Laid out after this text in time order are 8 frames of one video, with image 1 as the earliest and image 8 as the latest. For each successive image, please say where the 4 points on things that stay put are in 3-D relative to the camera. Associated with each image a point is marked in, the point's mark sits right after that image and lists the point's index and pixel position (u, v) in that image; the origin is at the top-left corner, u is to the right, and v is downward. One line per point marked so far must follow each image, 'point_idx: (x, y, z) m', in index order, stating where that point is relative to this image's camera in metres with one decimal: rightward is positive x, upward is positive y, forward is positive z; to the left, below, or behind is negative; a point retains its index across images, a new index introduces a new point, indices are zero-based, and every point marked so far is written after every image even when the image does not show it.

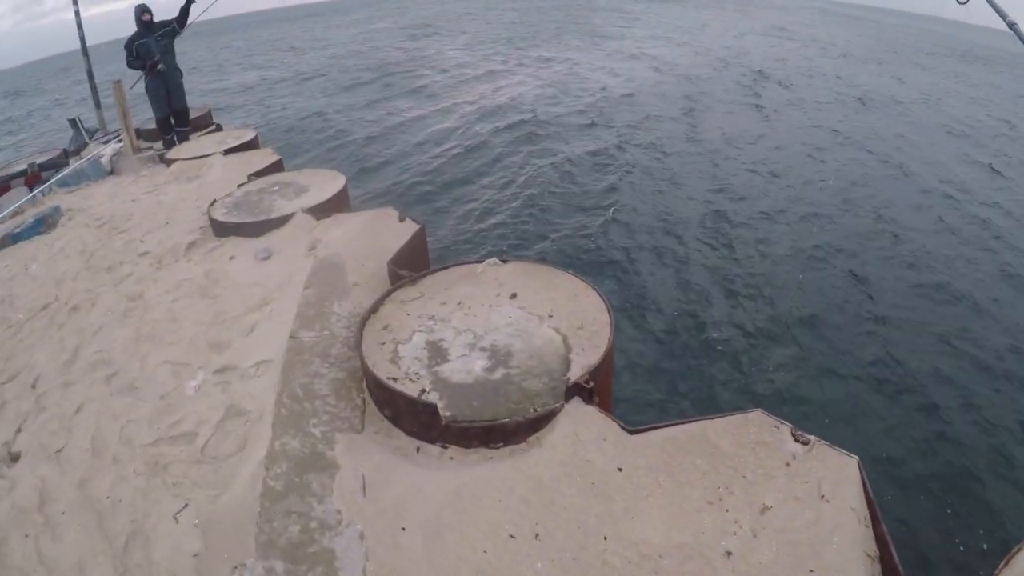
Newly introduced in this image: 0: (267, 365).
0: (-3.1, -0.9, +7.0) m
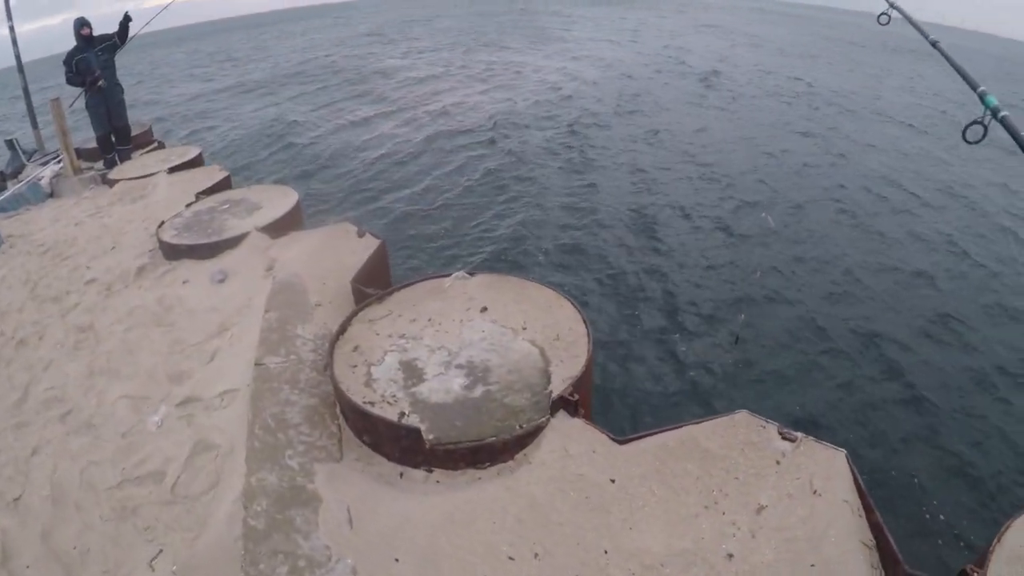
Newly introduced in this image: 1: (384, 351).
0: (-3.3, -1.3, +6.7) m
1: (-1.5, -0.7, +6.4) m
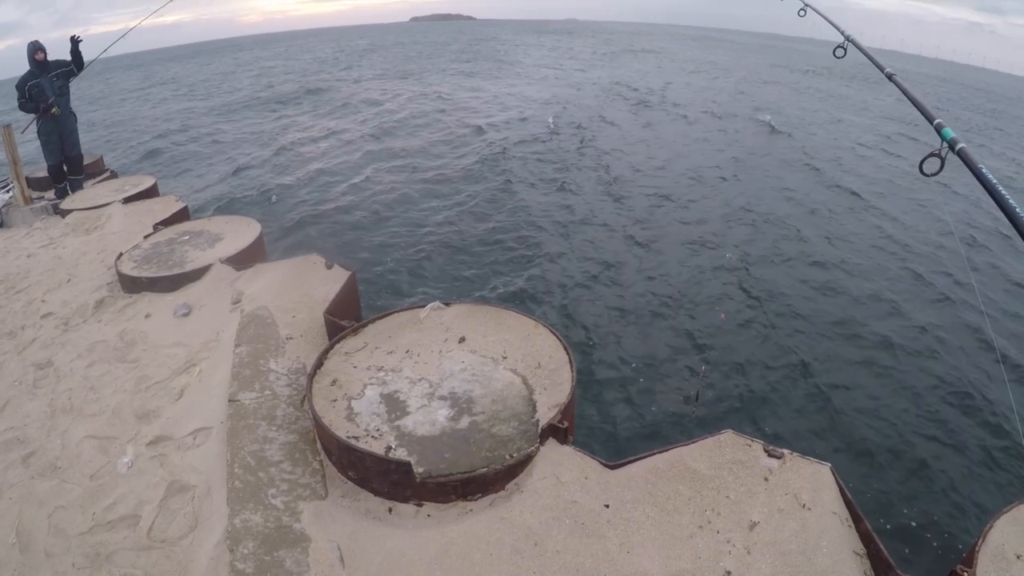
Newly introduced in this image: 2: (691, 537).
0: (-3.4, -1.6, +6.4) m
1: (-1.6, -1.1, +6.2) m
2: (+1.7, -2.4, +5.4) m
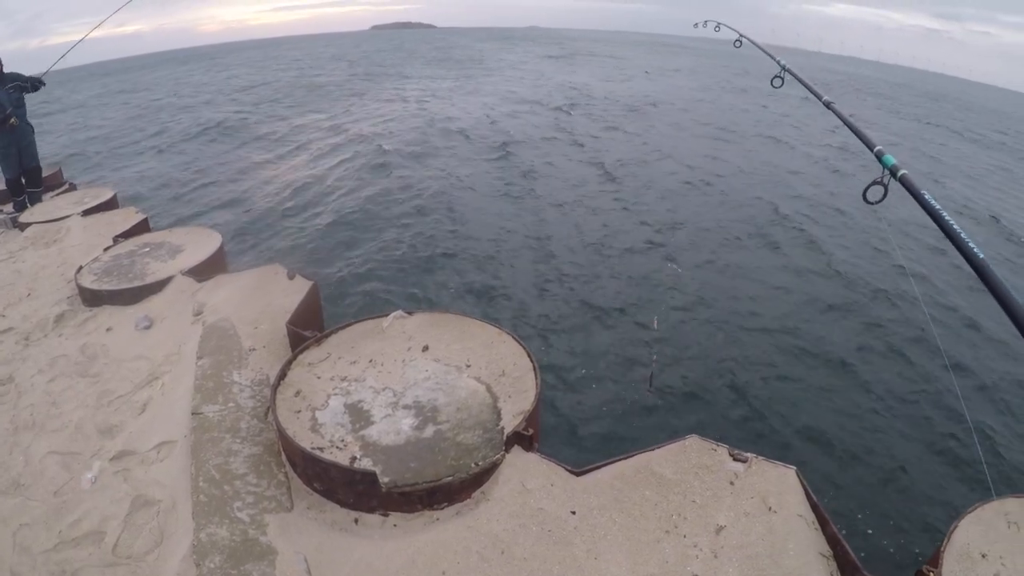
0: (-3.8, -1.8, +6.3) m
1: (-2.0, -1.2, +6.1) m
2: (+1.4, -2.4, +5.4) m
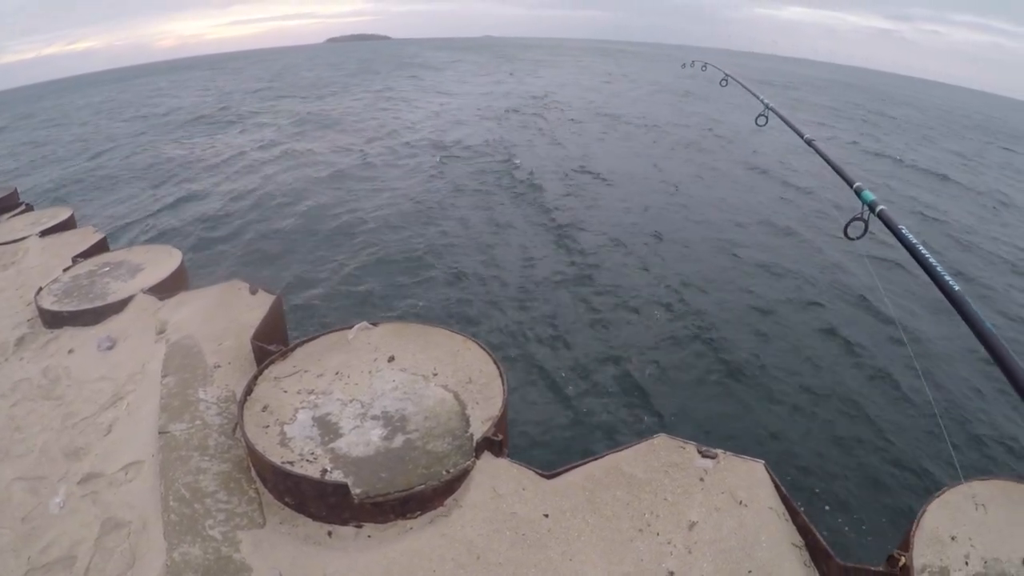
0: (-4.1, -2.0, +6.2) m
1: (-2.3, -1.3, +6.1) m
2: (+1.2, -2.5, +5.5) m
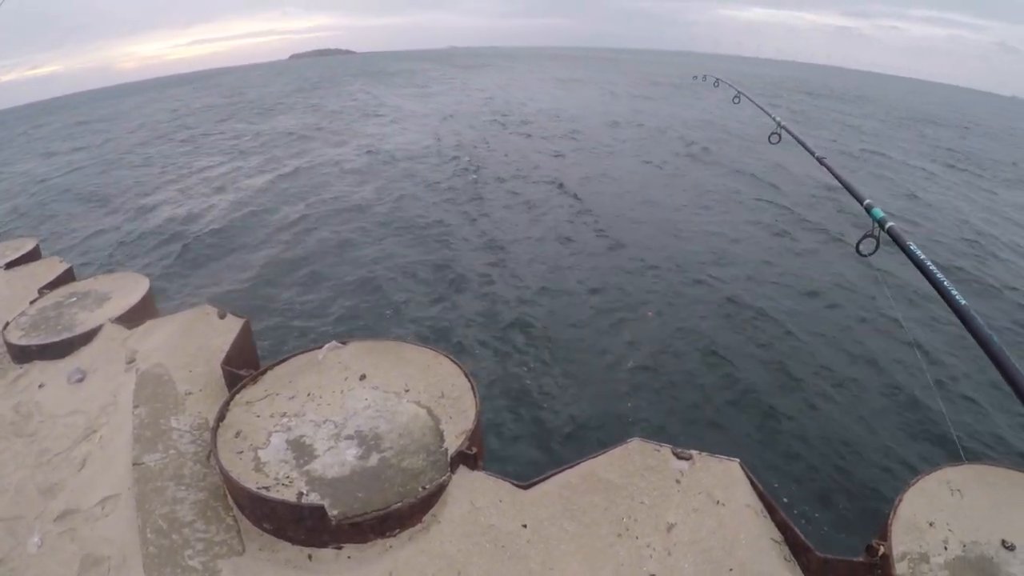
0: (-4.3, -2.3, +6.2) m
1: (-2.6, -1.5, +6.1) m
2: (+1.0, -2.5, +5.5) m
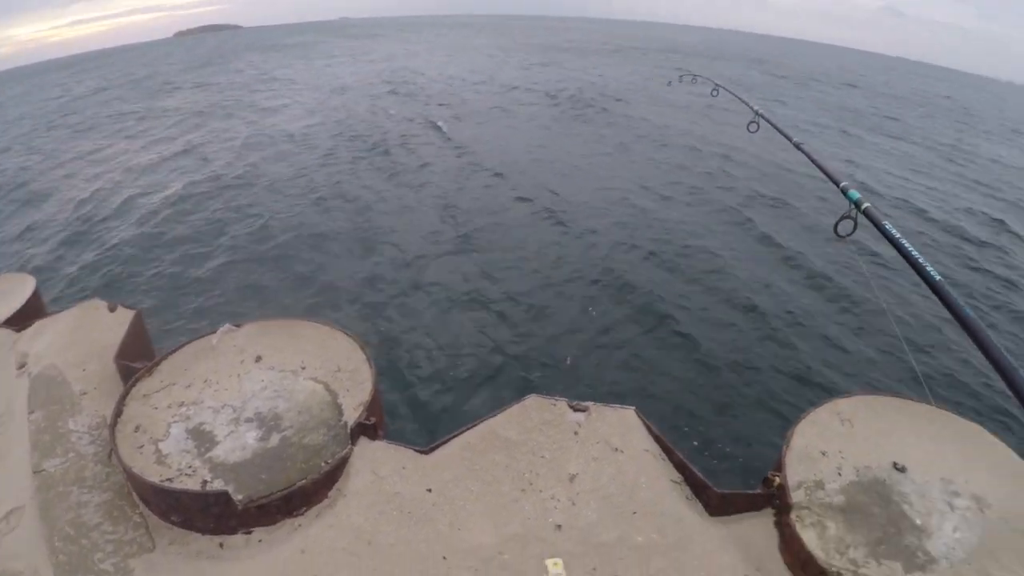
0: (-5.3, -2.4, +6.1) m
1: (-3.7, -1.5, +6.1) m
2: (0.0, -2.1, +5.7) m
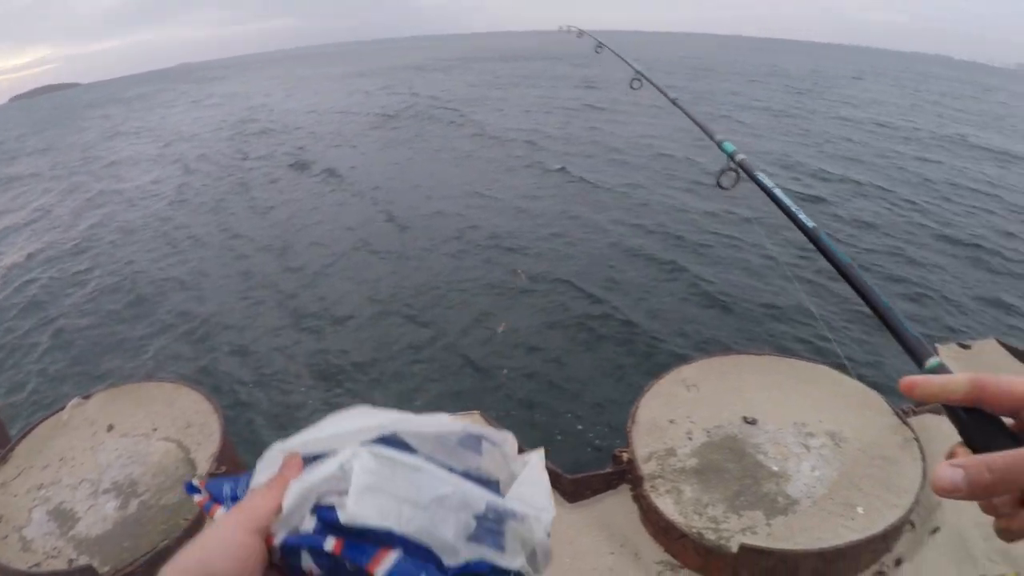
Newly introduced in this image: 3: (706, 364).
0: (-6.7, -3.6, +6.2) m
1: (-5.3, -2.5, +6.3) m
2: (-1.5, -2.5, +6.0) m
3: (+2.7, -1.1, +7.8) m
